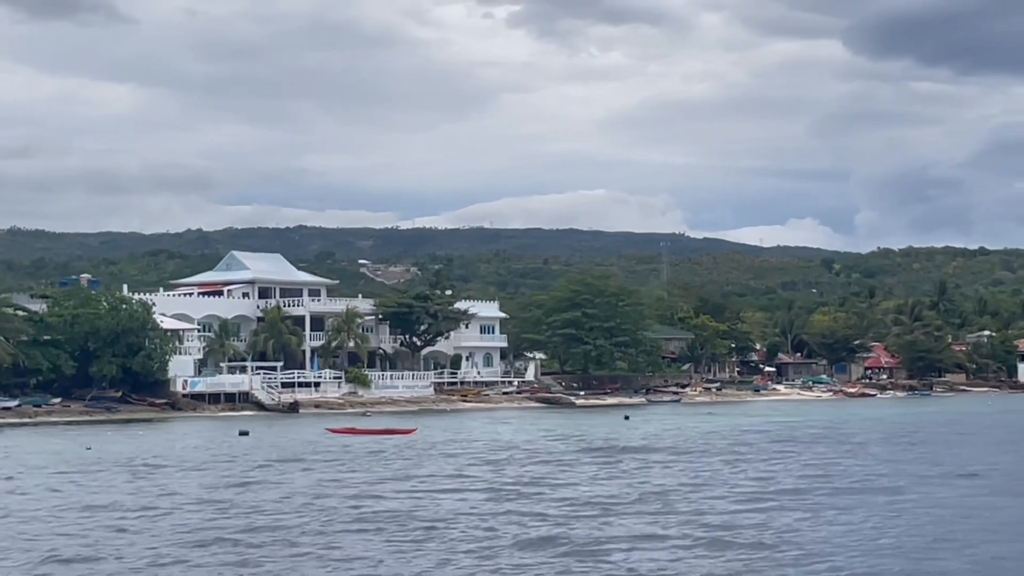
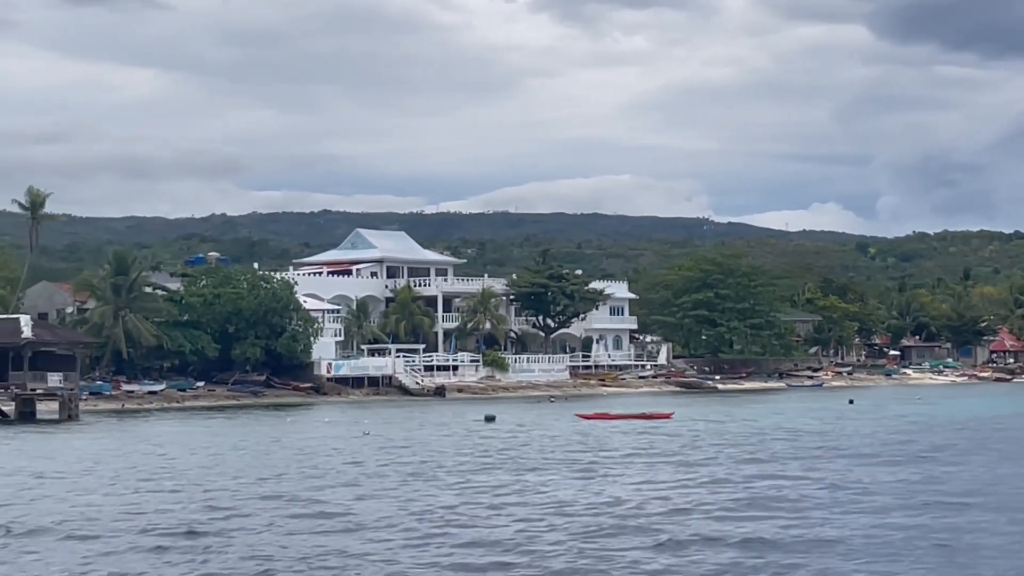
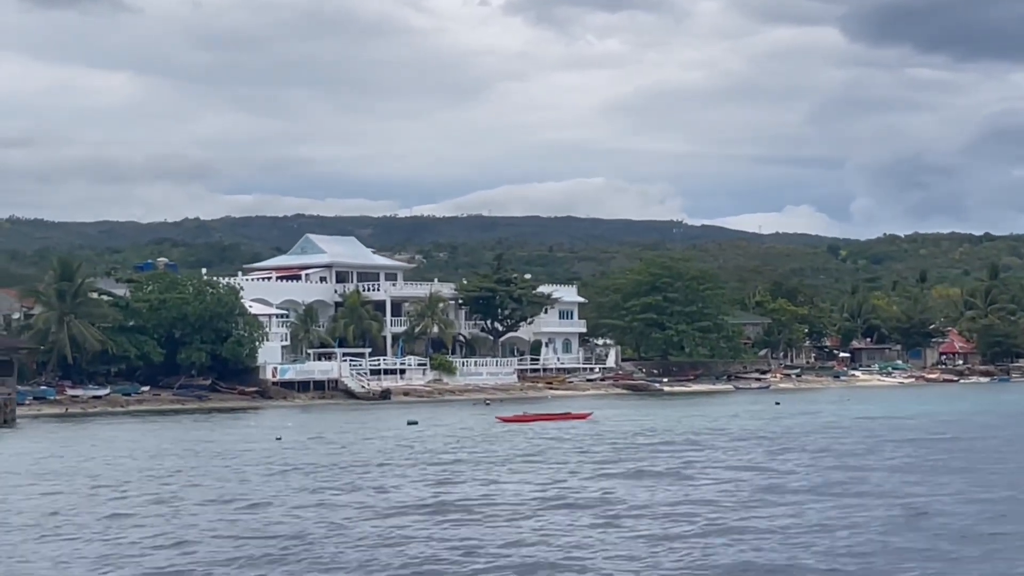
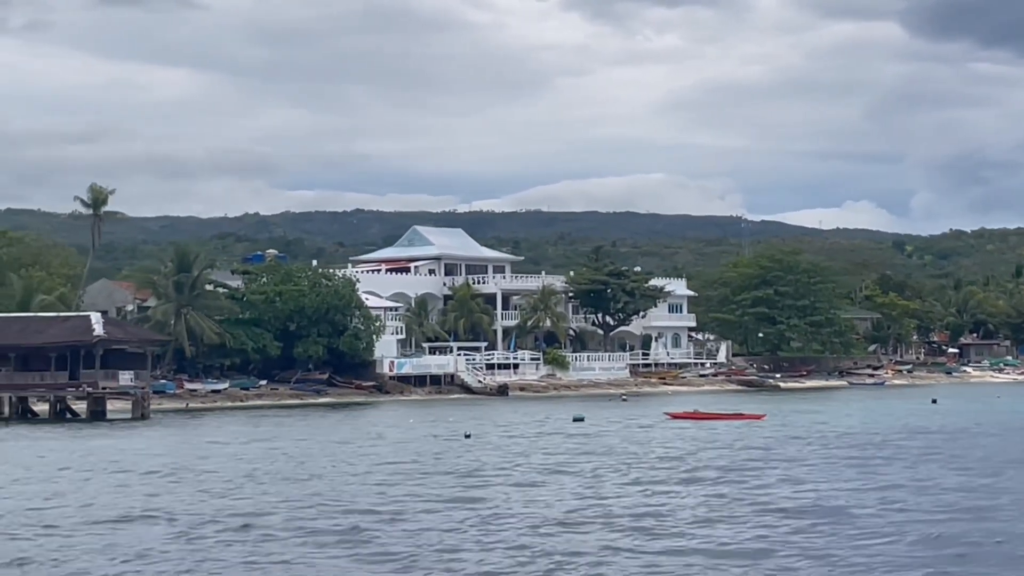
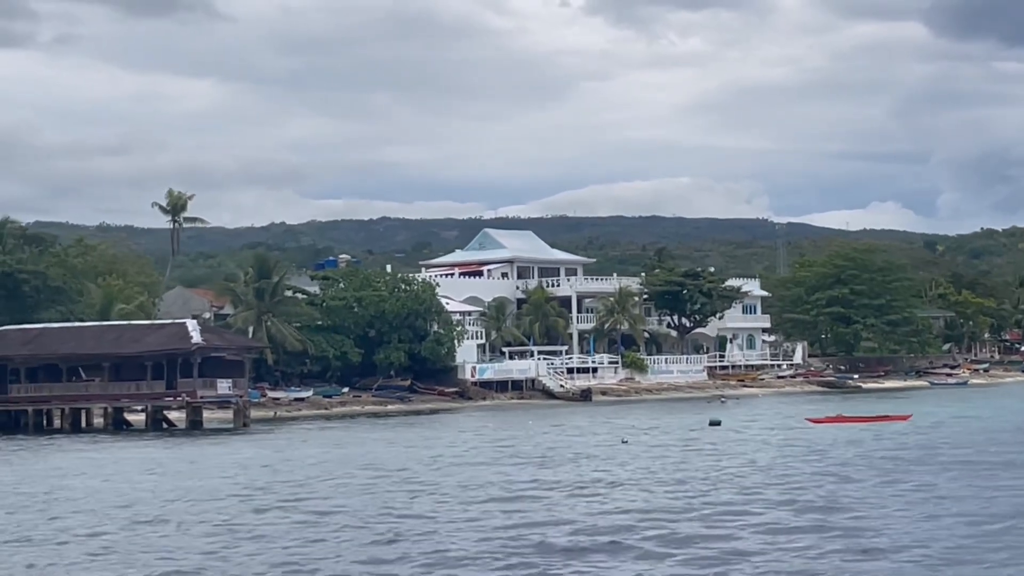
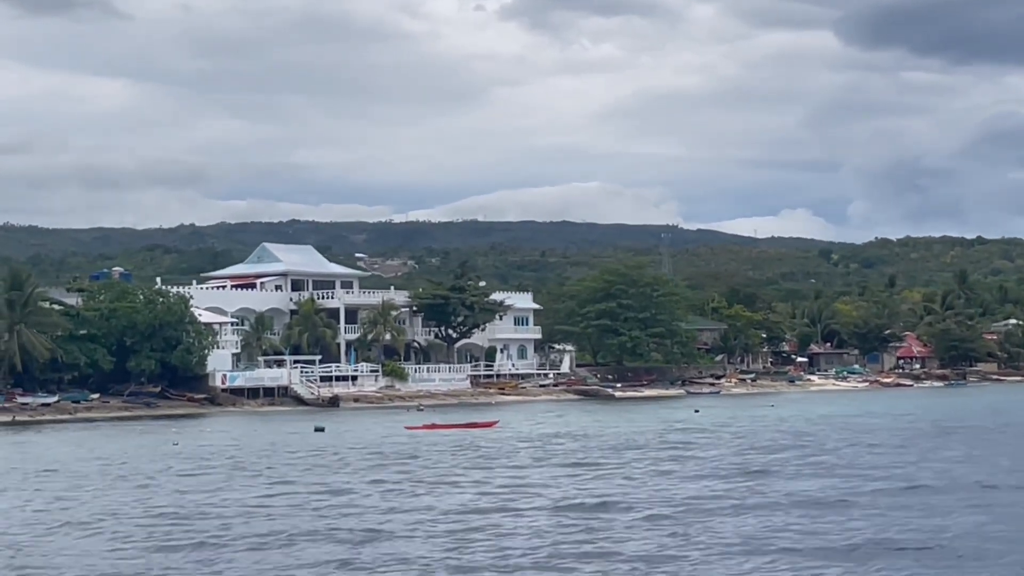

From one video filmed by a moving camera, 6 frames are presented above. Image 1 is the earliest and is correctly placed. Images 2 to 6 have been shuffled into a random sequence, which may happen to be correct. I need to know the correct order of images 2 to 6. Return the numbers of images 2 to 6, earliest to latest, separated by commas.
6, 3, 2, 4, 5
